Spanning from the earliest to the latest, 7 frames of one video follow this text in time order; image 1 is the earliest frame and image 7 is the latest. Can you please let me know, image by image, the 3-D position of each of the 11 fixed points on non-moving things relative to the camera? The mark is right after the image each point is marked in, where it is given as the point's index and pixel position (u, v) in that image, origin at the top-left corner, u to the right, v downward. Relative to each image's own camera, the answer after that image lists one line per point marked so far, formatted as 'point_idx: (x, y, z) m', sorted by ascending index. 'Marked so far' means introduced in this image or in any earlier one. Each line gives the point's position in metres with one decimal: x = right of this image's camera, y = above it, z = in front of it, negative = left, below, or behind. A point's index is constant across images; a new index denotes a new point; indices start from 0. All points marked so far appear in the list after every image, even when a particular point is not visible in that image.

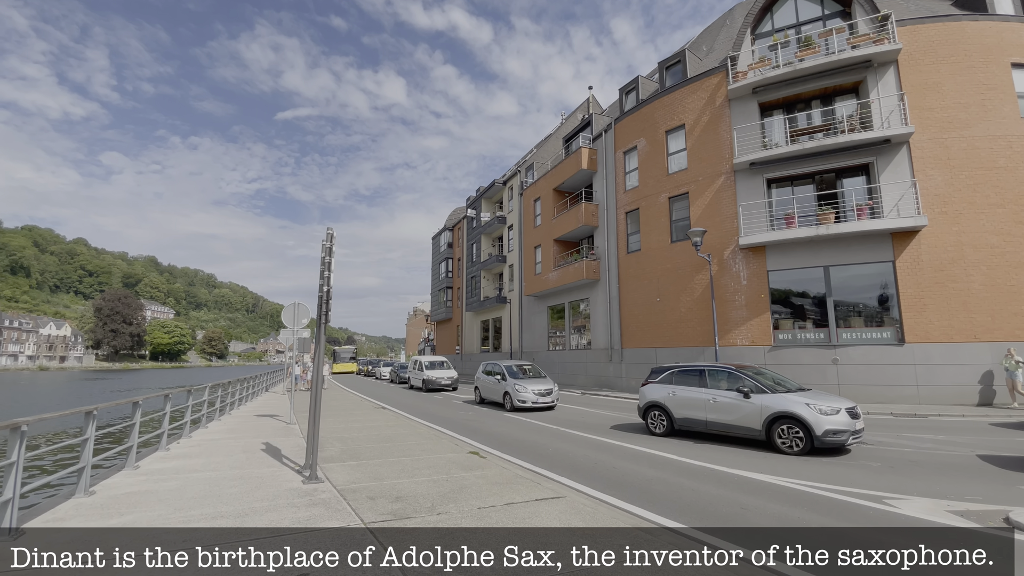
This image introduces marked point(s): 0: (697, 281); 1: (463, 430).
0: (+6.9, +0.2, +18.6) m
1: (-1.1, -3.4, +12.0) m
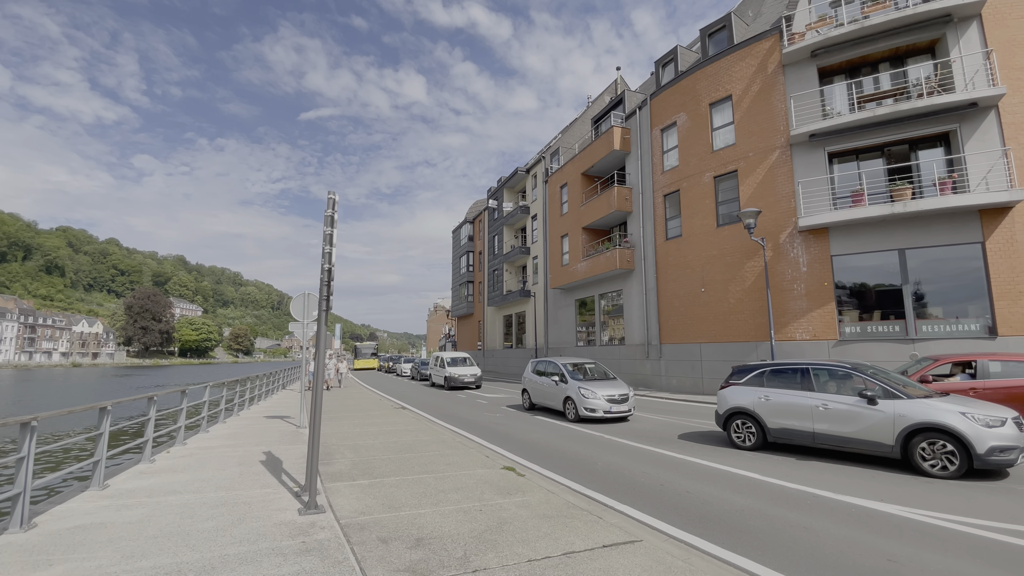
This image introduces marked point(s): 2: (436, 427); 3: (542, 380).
0: (+7.9, +0.6, +16.7) m
1: (-0.4, -3.1, +10.4) m
2: (-1.7, -3.1, +11.1) m
3: (+1.2, -2.4, +12.7) m
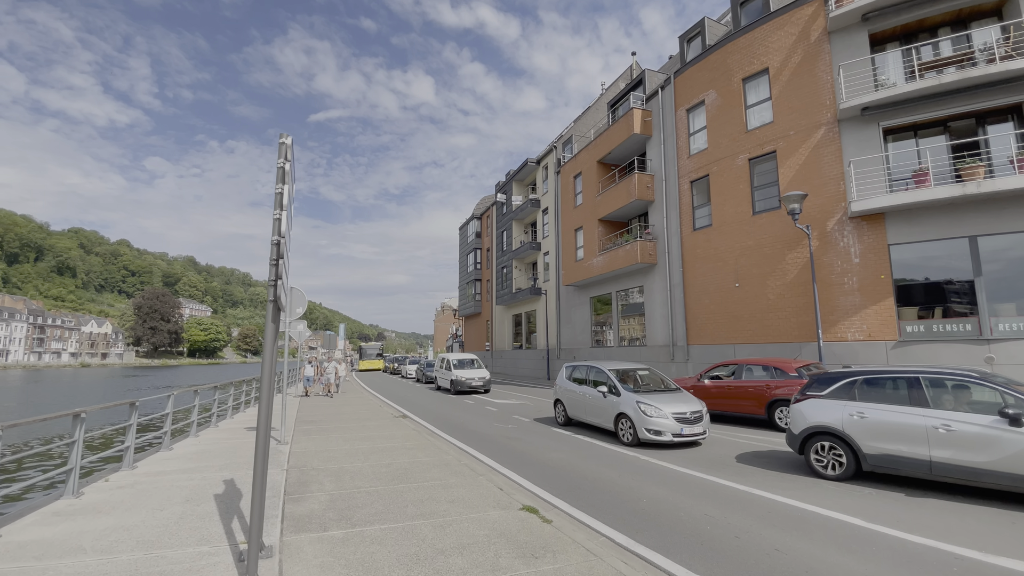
0: (+8.3, +0.8, +14.9) m
1: (-0.1, -3.0, +8.7) m
2: (-1.4, -3.0, +9.5) m
3: (+1.6, -2.3, +11.0) m
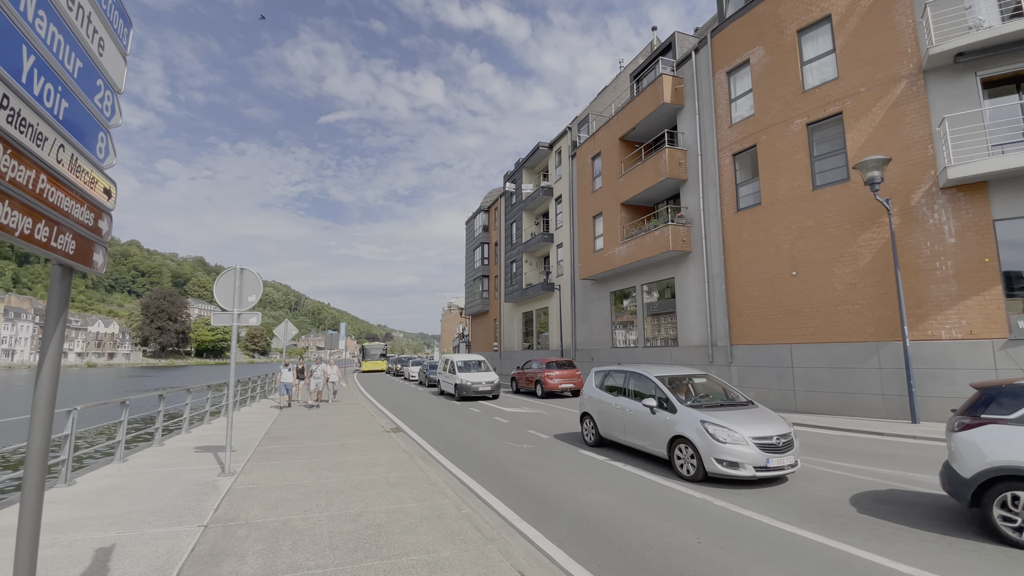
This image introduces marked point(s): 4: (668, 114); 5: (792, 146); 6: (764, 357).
0: (+8.6, +1.1, +12.3) m
1: (+0.2, -2.7, +6.3) m
2: (-1.1, -2.7, +7.0) m
3: (+1.9, -2.0, +8.5) m
4: (+5.7, +6.4, +18.3) m
5: (+7.9, +4.0, +14.0) m
6: (+7.2, -1.9, +14.2) m
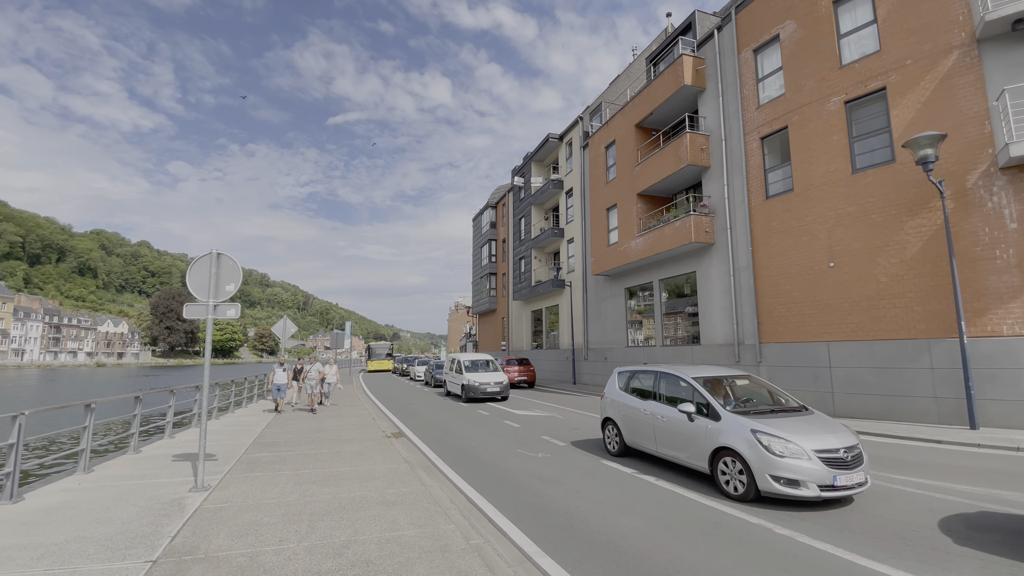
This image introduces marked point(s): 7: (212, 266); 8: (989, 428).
0: (+8.9, +1.3, +11.1) m
1: (+0.4, -2.5, +5.2) m
2: (-0.9, -2.5, +6.0) m
3: (+2.1, -1.8, +7.5) m
4: (+6.1, +6.6, +17.2) m
5: (+8.2, +4.2, +12.9) m
6: (+7.5, -1.8, +13.0) m
7: (-4.1, +0.3, +6.9) m
8: (+9.3, -2.7, +9.8) m
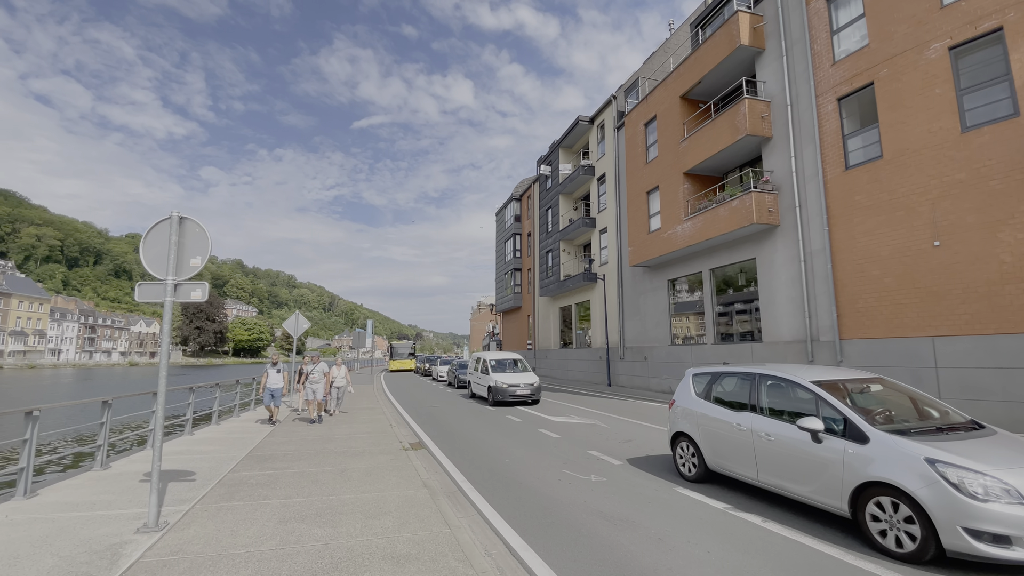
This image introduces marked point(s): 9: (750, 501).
0: (+9.6, +1.6, +9.0) m
1: (+0.8, -2.2, +3.4) m
2: (-0.4, -2.2, +4.3) m
3: (+2.6, -1.5, +5.6) m
4: (+7.1, +6.9, +15.2) m
5: (+8.9, +4.5, +10.7) m
6: (+8.3, -1.4, +10.9) m
7: (-3.6, +0.6, +5.3) m
8: (+10.0, -2.4, +7.6) m
9: (+2.6, -2.3, +5.5) m
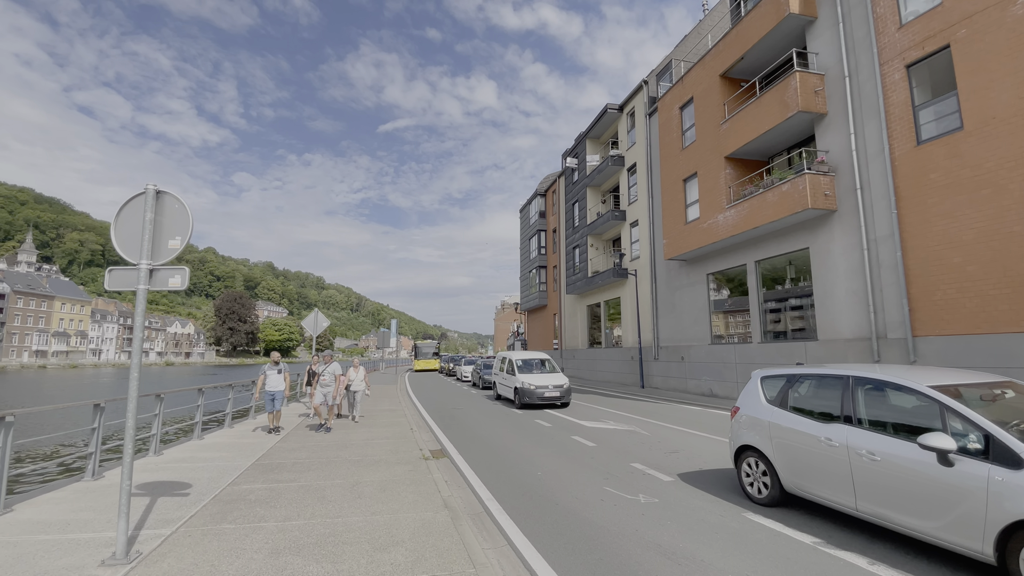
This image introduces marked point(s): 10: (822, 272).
0: (+10.1, +1.8, +7.5) m
1: (+1.1, -2.1, +2.4) m
2: (-0.2, -2.1, +3.4) m
3: (+3.0, -1.3, +4.5) m
4: (+7.8, +7.1, +13.9) m
5: (+9.5, +4.7, +9.3) m
6: (+8.9, -1.2, +9.5) m
7: (-3.3, +0.7, +4.5) m
8: (+10.4, -2.2, +6.1) m
9: (+2.9, -2.2, +4.5) m
10: (+8.0, +0.5, +13.0) m
